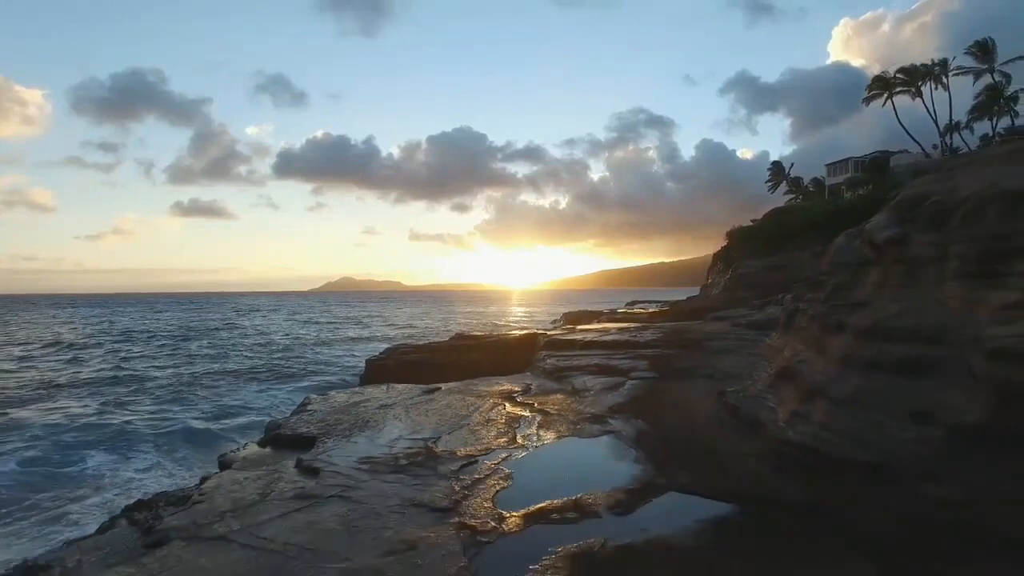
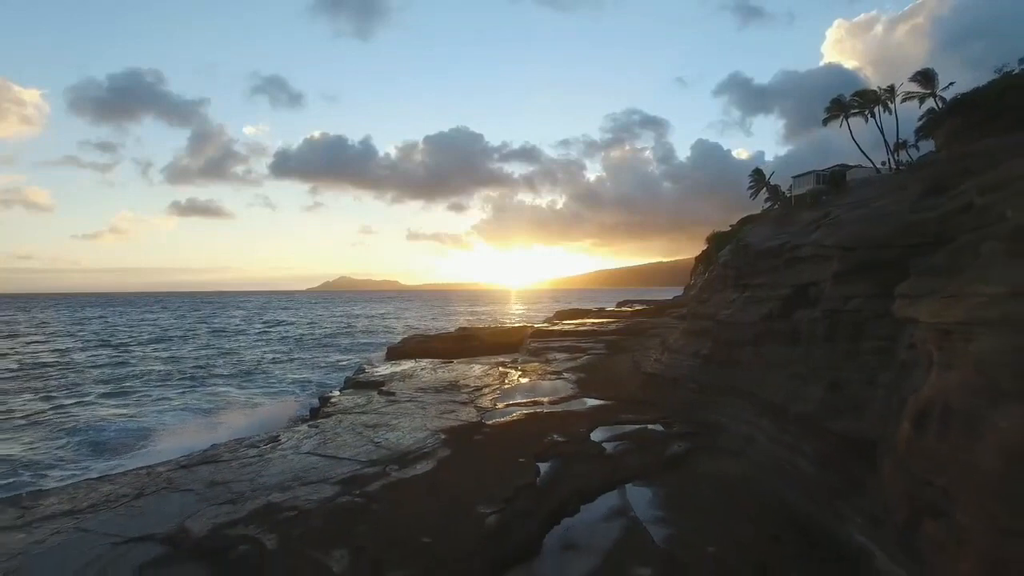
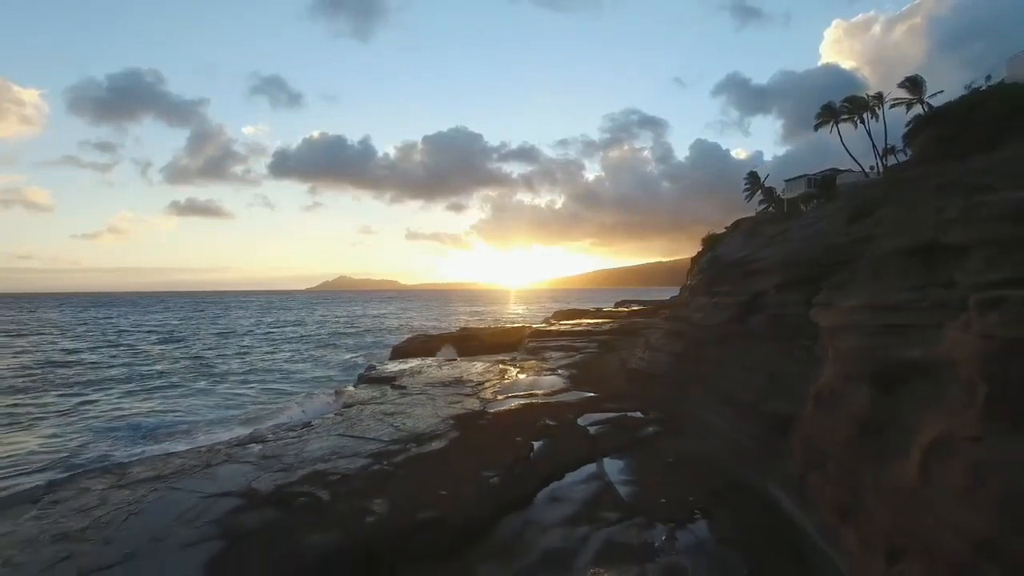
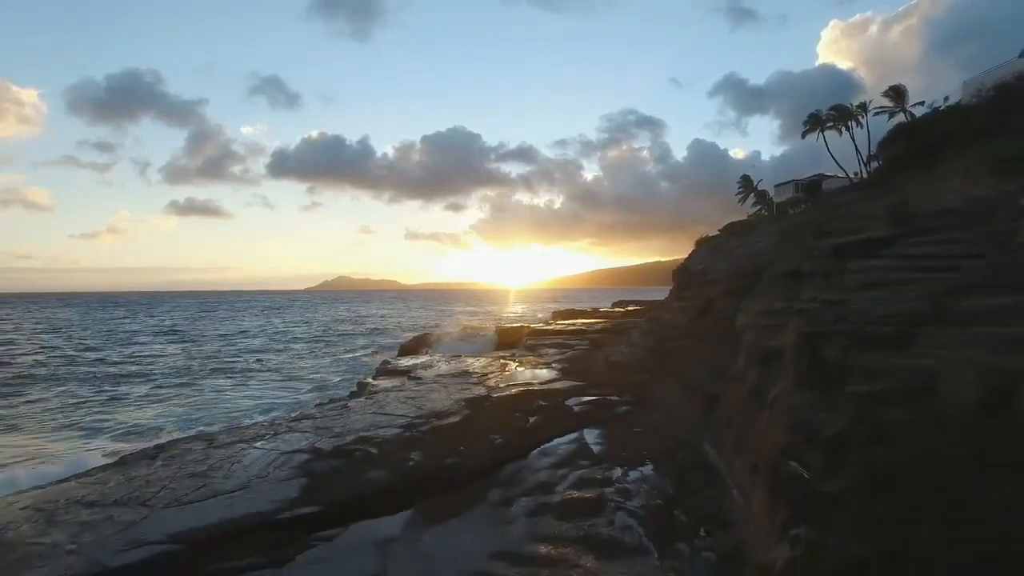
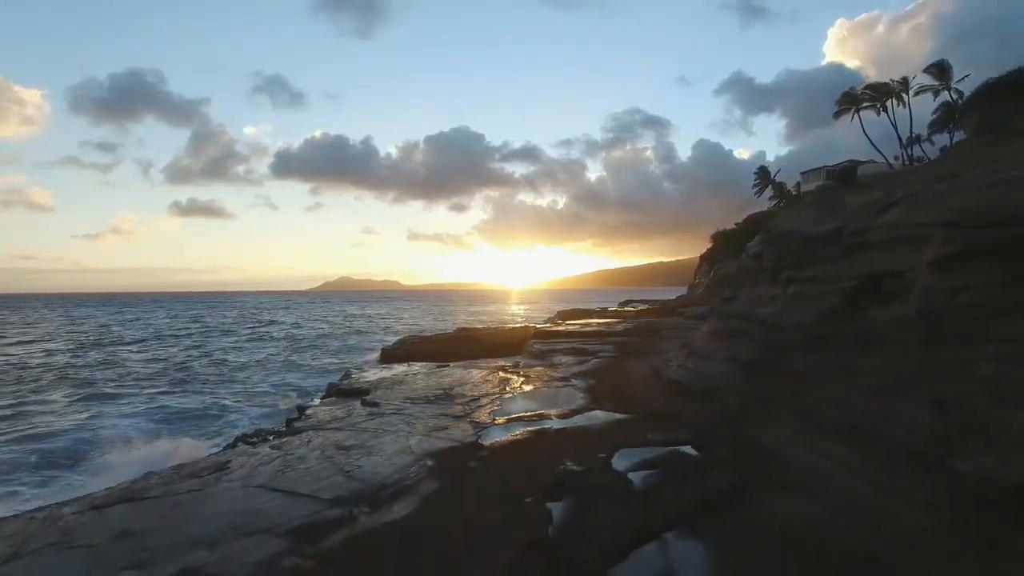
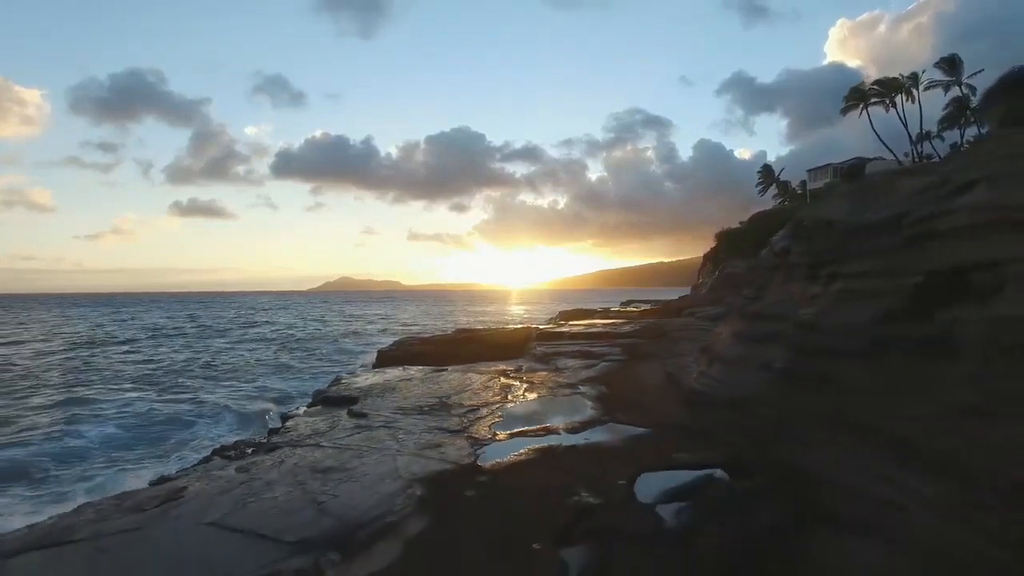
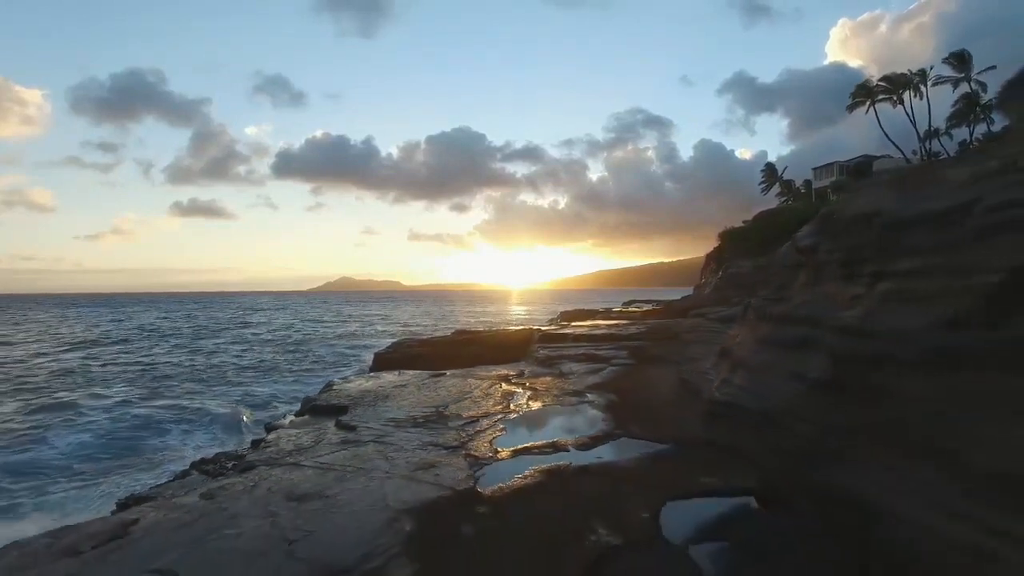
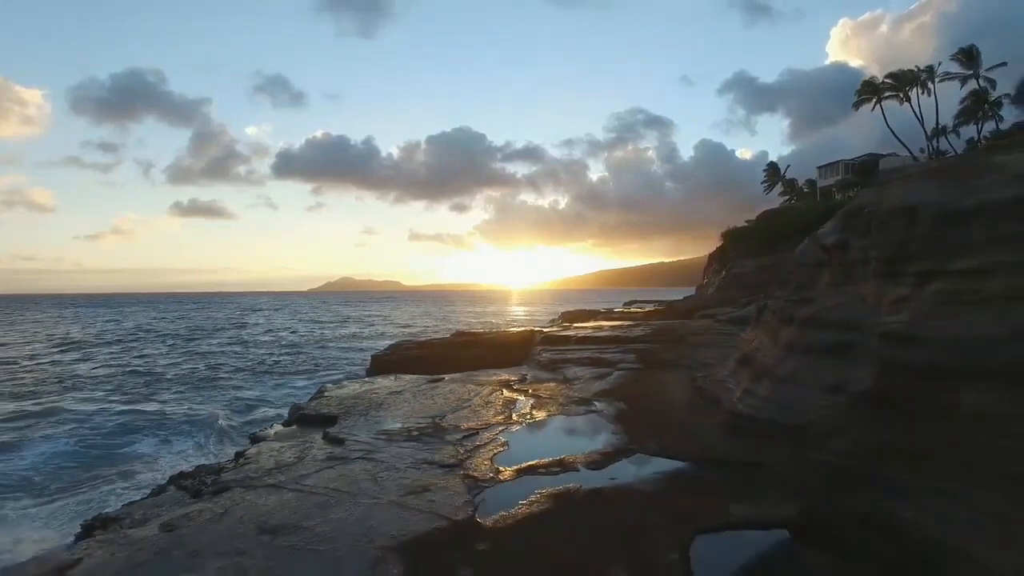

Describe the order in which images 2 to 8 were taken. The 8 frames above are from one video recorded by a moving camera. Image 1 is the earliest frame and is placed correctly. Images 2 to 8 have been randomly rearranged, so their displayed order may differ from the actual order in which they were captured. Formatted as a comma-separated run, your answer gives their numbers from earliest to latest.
8, 7, 6, 5, 2, 3, 4
